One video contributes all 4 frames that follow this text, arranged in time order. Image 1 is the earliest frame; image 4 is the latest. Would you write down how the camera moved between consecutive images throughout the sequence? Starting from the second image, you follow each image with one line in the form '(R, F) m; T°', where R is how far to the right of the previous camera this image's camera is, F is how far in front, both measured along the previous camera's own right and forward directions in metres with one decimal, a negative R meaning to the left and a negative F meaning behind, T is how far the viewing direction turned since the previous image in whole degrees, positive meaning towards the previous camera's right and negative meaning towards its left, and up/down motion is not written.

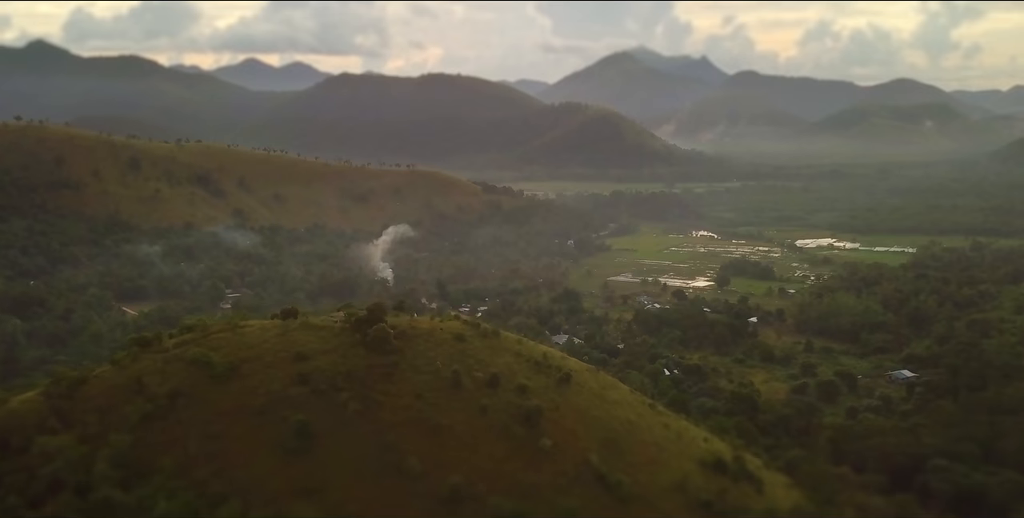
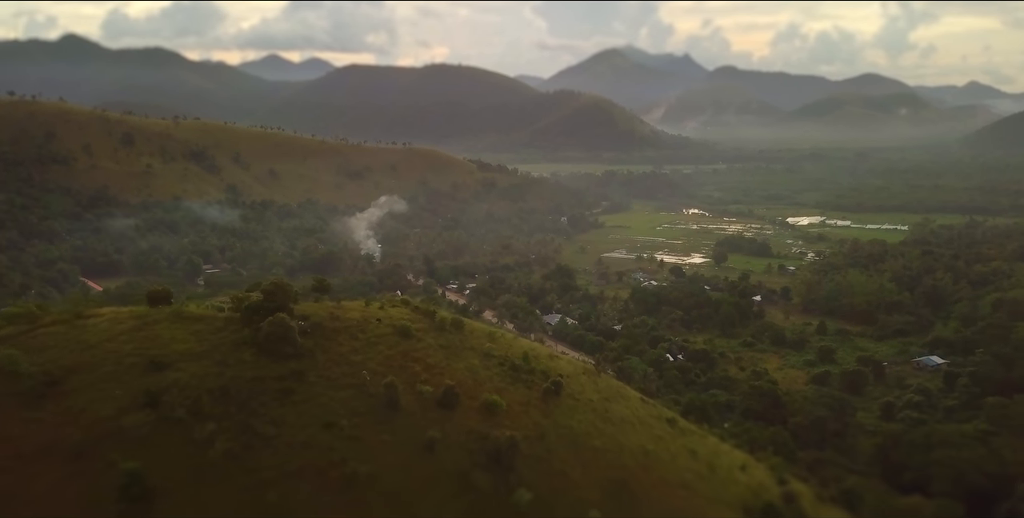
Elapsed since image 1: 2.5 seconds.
(+0.4, +4.4) m; +1°
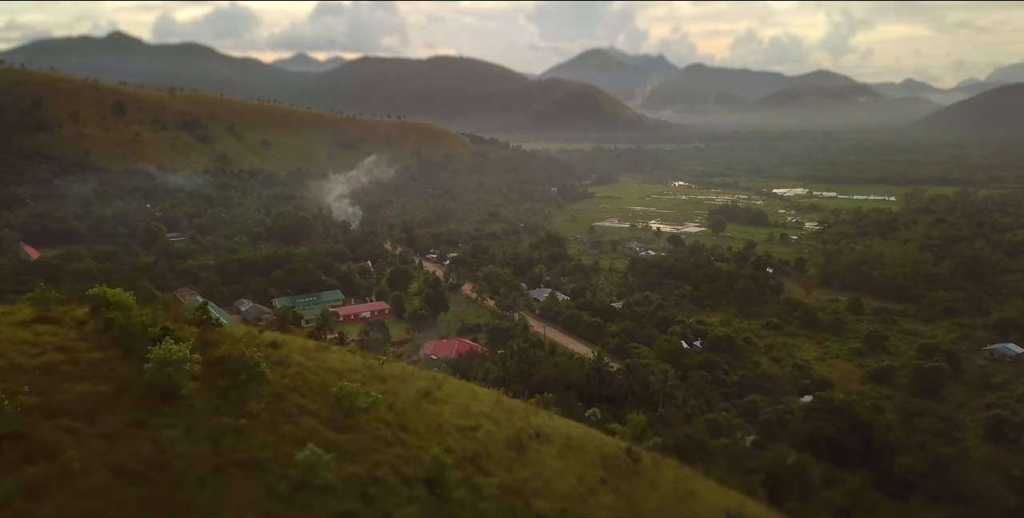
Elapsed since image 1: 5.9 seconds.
(+0.5, +7.2) m; +1°
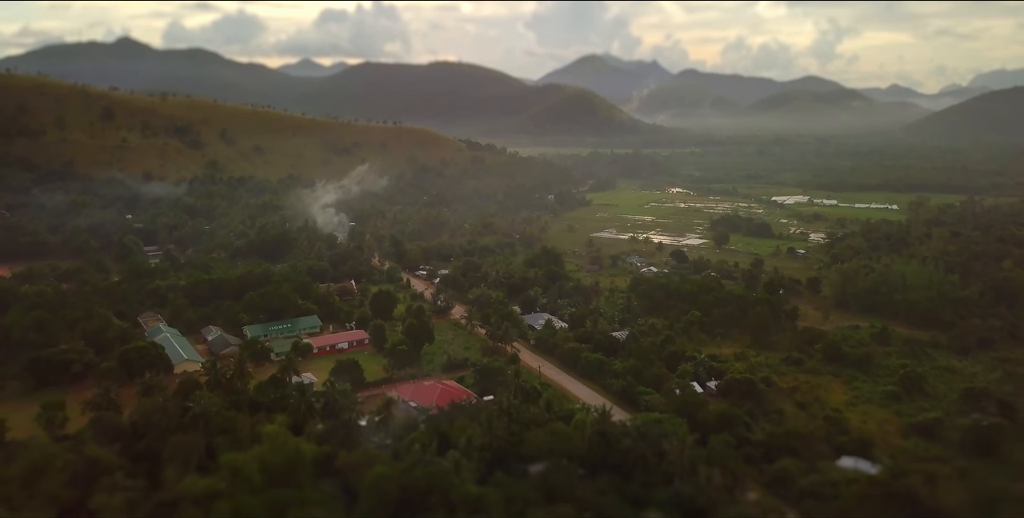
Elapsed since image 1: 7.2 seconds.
(+0.3, +3.2) m; 0°
